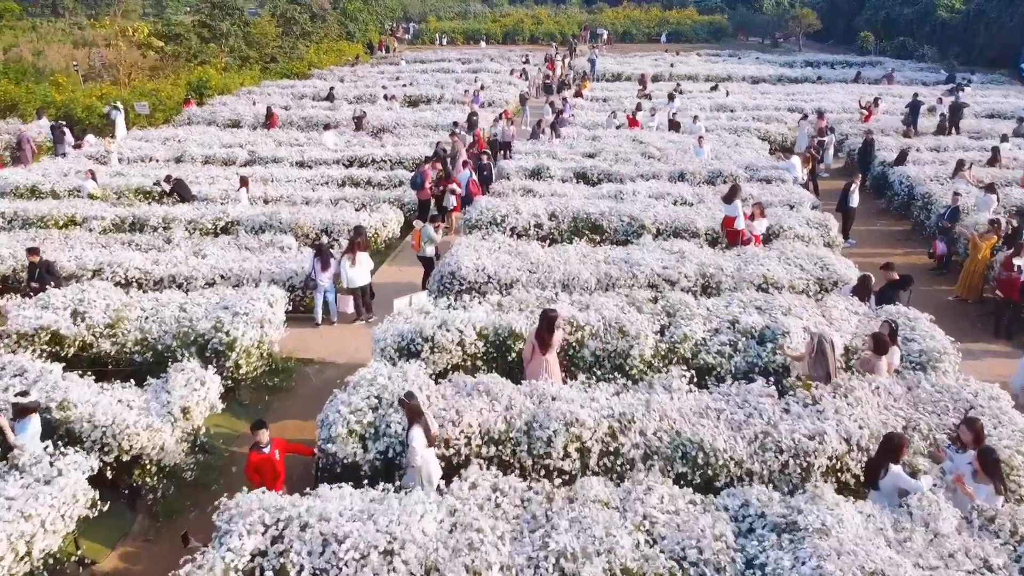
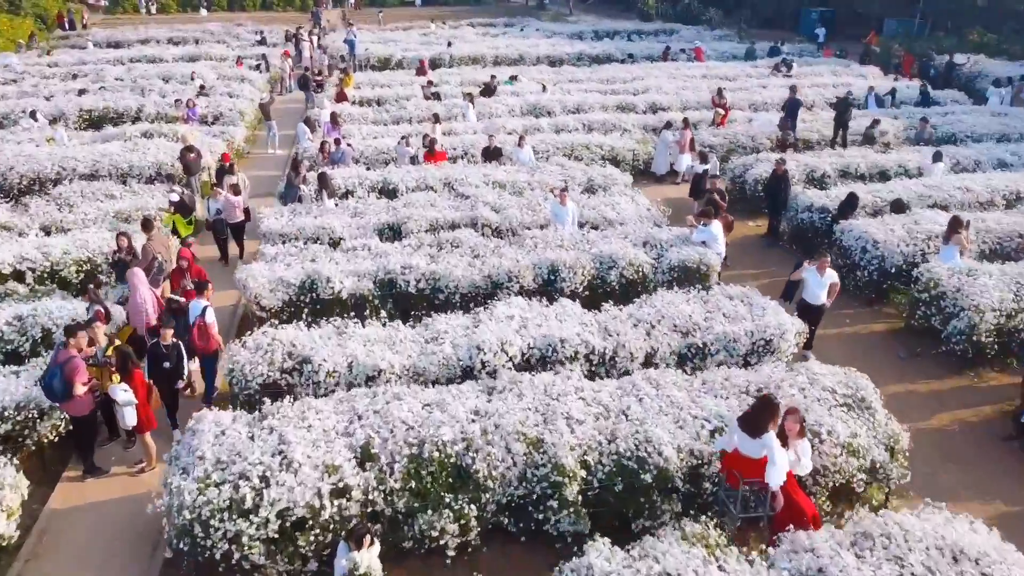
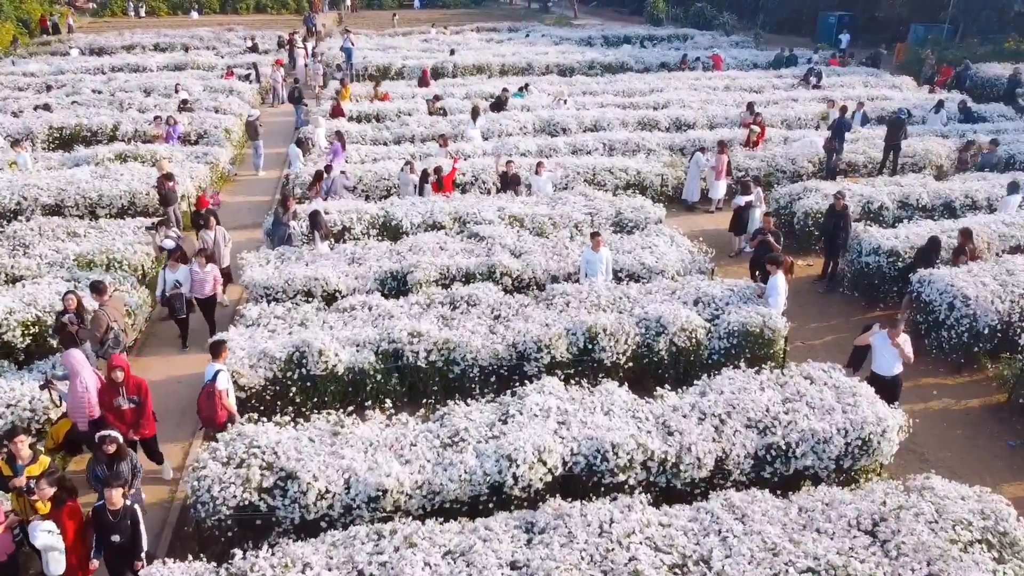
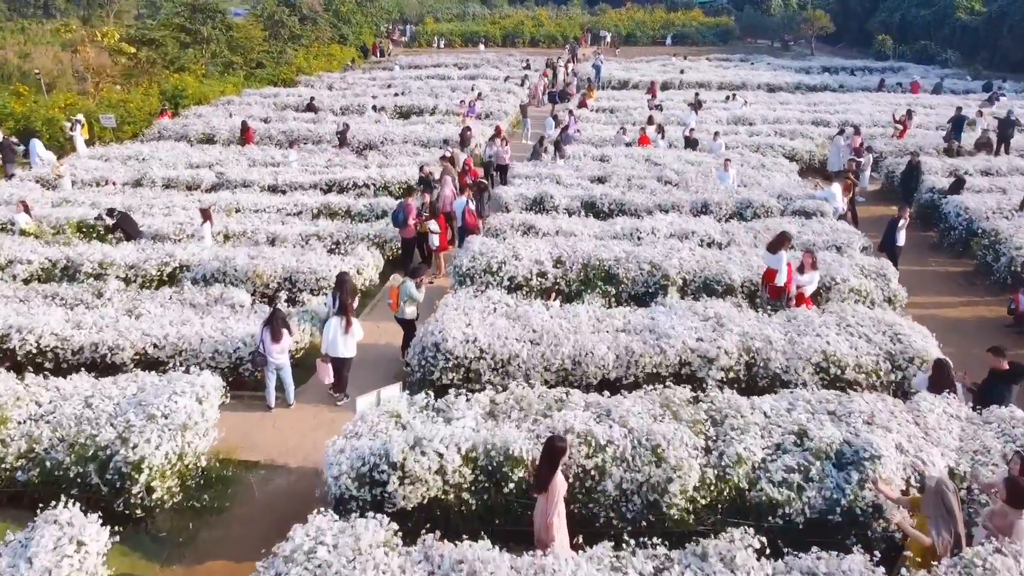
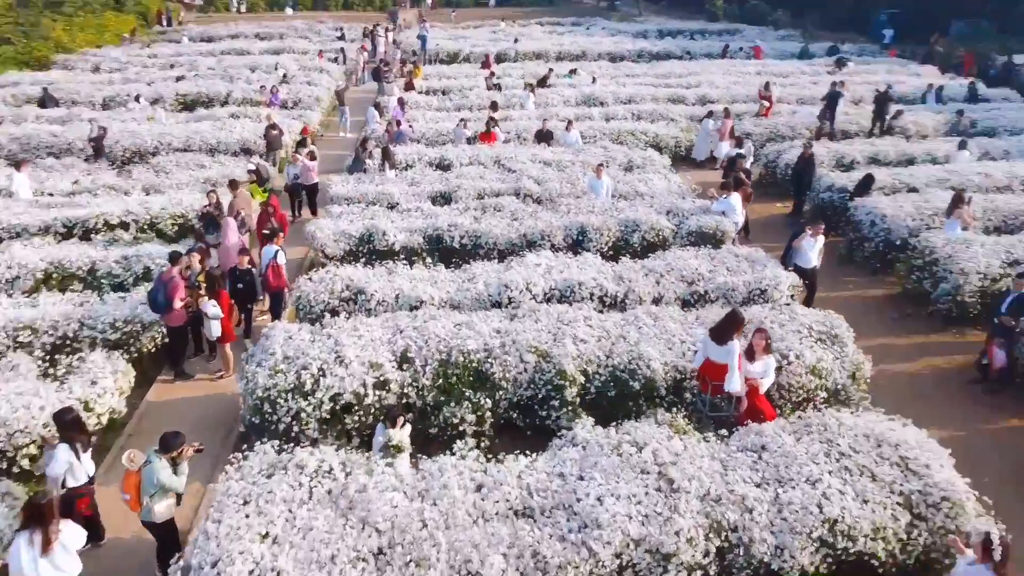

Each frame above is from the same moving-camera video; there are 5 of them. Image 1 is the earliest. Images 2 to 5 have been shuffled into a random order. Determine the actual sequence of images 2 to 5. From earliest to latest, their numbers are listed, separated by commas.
4, 5, 2, 3
